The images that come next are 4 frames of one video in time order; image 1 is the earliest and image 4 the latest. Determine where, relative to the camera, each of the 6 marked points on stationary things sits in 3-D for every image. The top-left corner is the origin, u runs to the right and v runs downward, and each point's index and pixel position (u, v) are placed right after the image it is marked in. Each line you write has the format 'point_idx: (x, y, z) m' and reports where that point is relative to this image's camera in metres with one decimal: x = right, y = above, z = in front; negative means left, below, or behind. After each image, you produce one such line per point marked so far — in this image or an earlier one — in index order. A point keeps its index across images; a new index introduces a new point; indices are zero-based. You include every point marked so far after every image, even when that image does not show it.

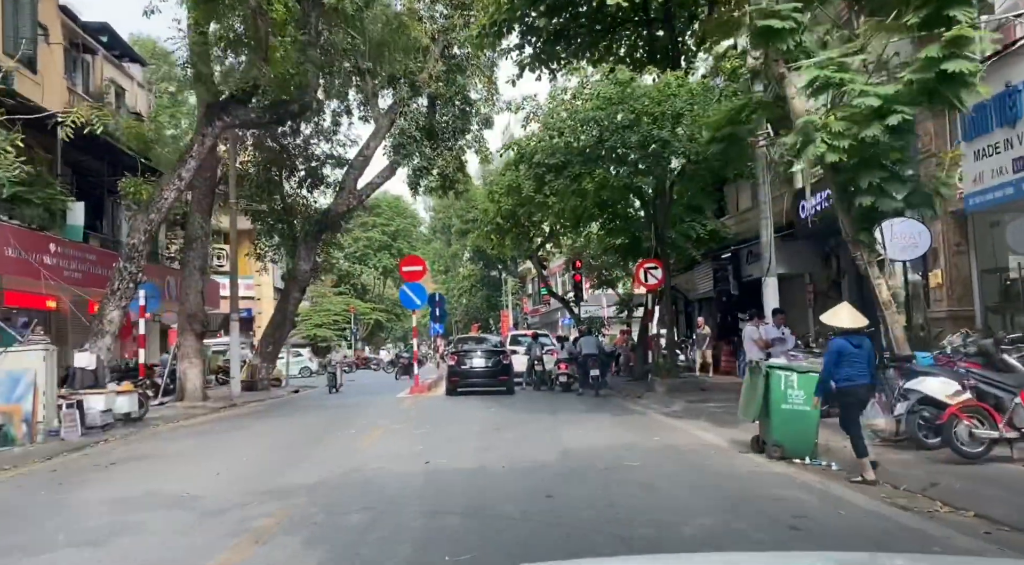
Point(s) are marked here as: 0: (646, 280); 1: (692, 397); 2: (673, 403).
0: (+3.2, +0.1, +18.3) m
1: (+3.9, -2.5, +16.4) m
2: (+3.3, -2.5, +15.5) m
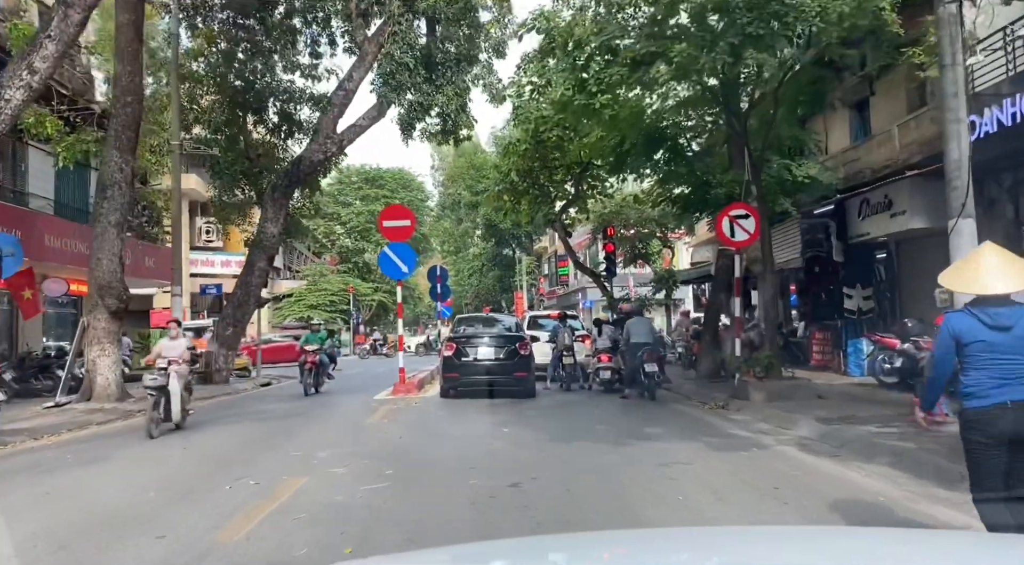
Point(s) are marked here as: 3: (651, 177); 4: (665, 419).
0: (+3.6, +0.8, +12.6) m
1: (+4.2, -1.8, +10.7) m
2: (+3.7, -1.8, +9.8) m
3: (+3.1, +2.3, +16.8) m
4: (+2.2, -2.0, +11.0) m
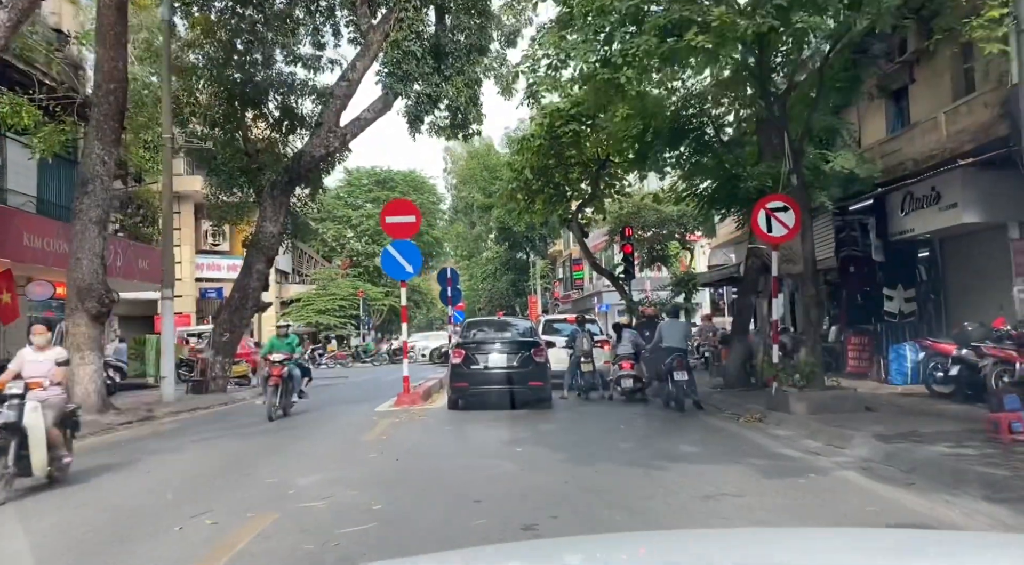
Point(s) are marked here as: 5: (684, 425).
0: (+3.8, +0.8, +11.4) m
1: (+4.4, -1.8, +9.4) m
2: (+3.8, -1.8, +8.5) m
3: (+3.4, +2.3, +15.6) m
4: (+2.4, -2.0, +9.7) m
5: (+2.5, -2.1, +11.0) m
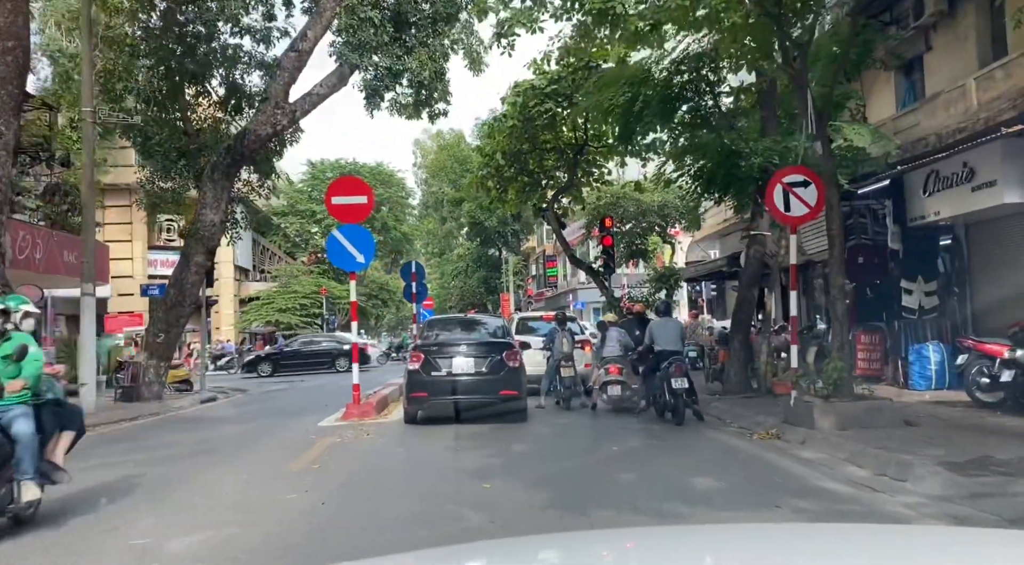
0: (+3.4, +0.9, +9.5) m
1: (+4.1, -1.6, +7.6) m
2: (+3.5, -1.7, +6.7) m
3: (+2.8, +2.5, +13.7) m
4: (+2.0, -1.8, +7.8) m
5: (+2.1, -1.9, +9.1) m
